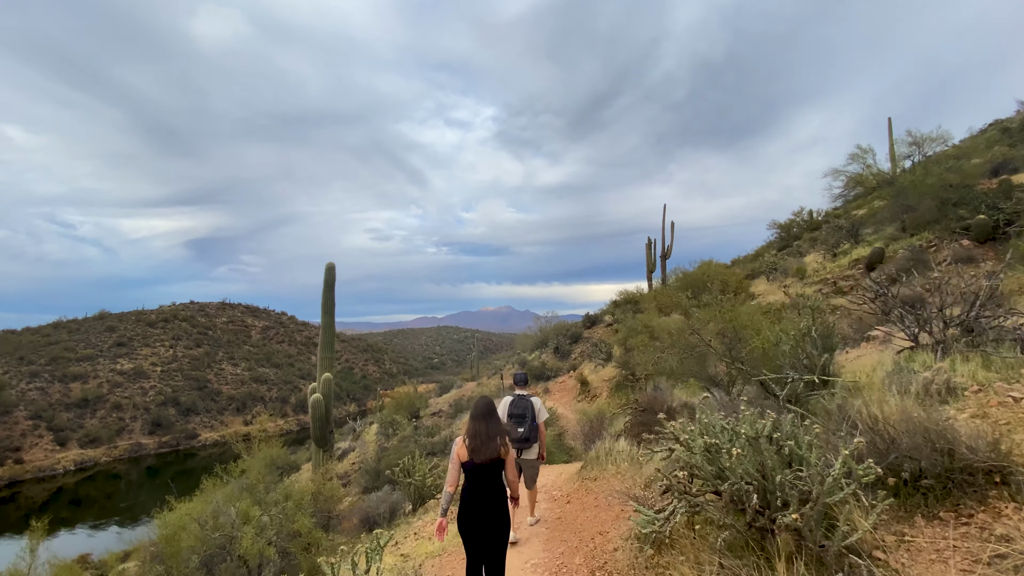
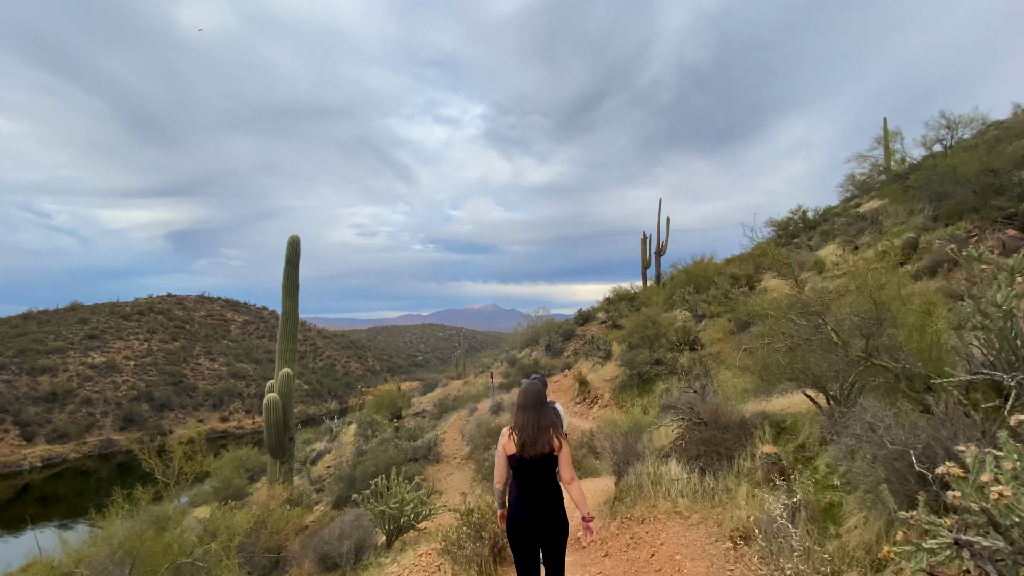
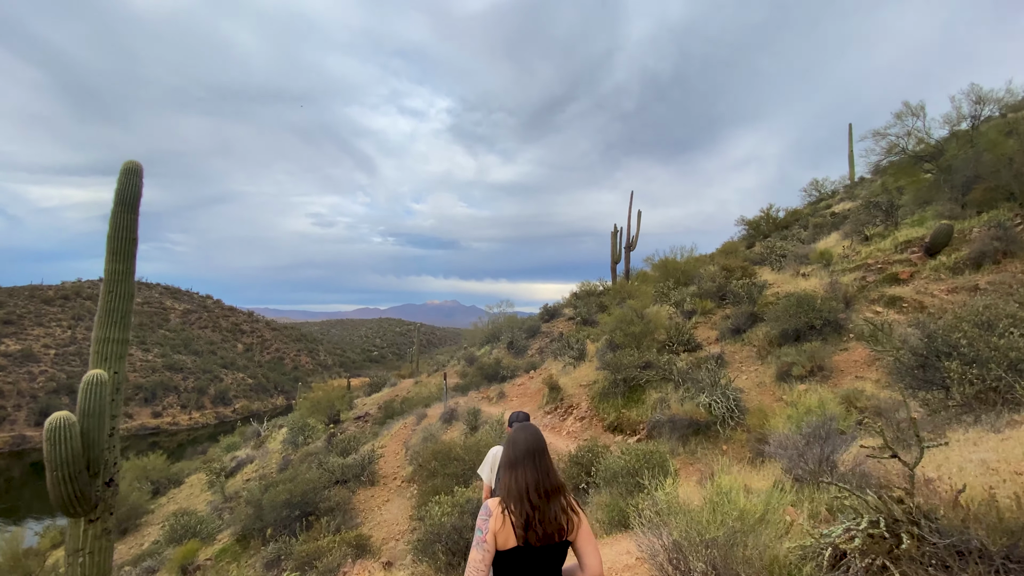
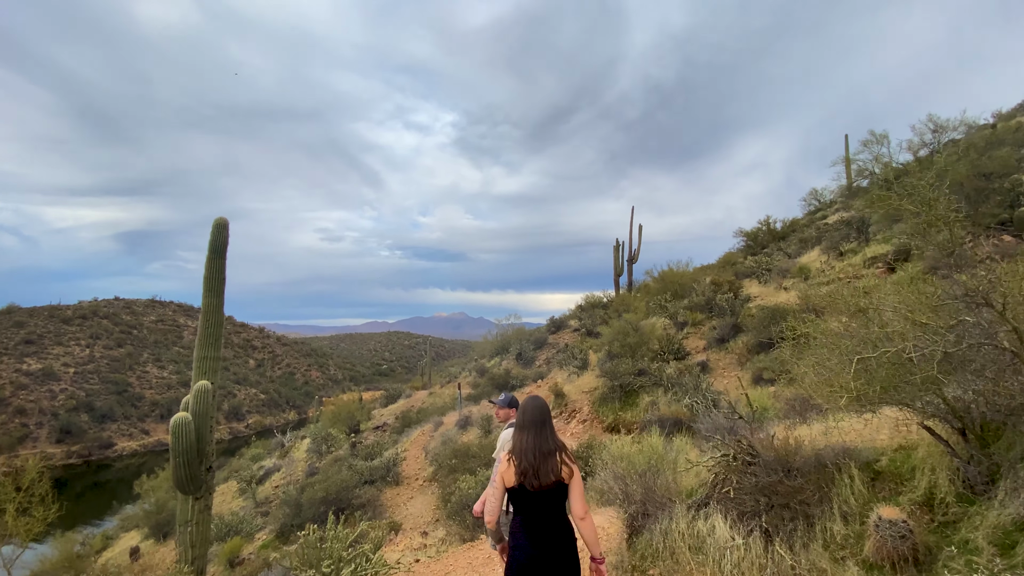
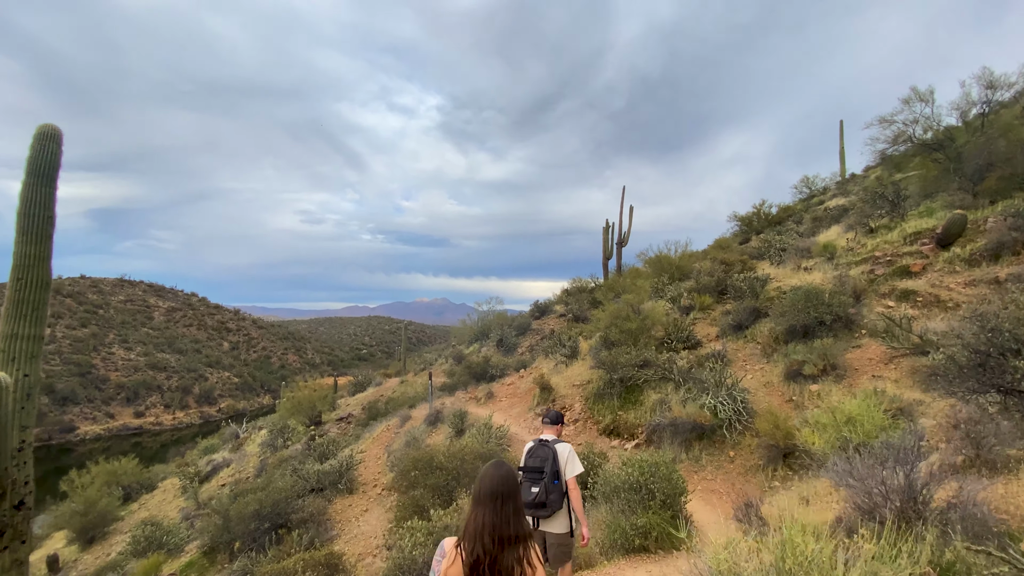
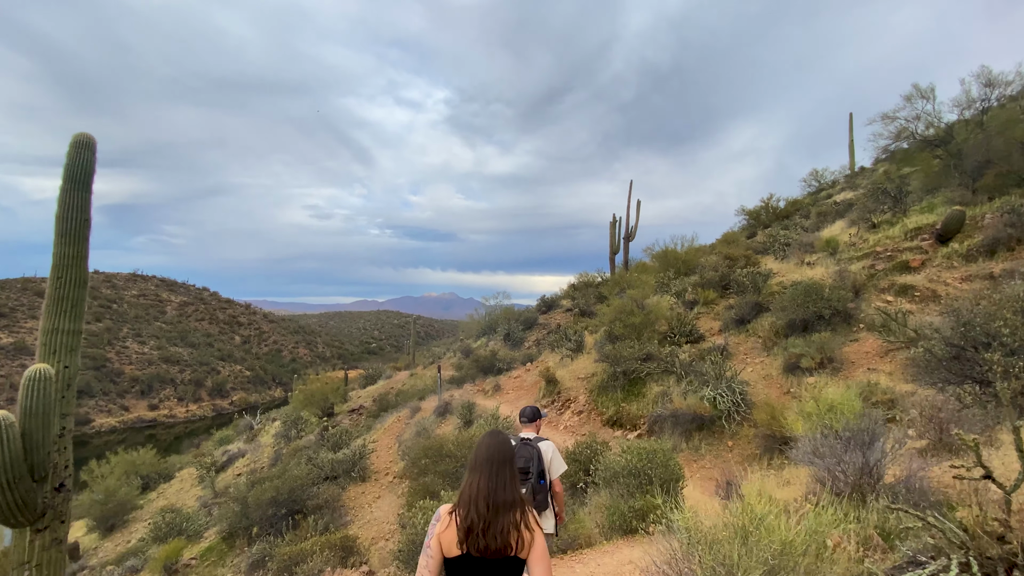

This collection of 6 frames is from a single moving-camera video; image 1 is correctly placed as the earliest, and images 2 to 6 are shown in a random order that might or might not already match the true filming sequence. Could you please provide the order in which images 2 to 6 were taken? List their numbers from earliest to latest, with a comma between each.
2, 4, 3, 6, 5
